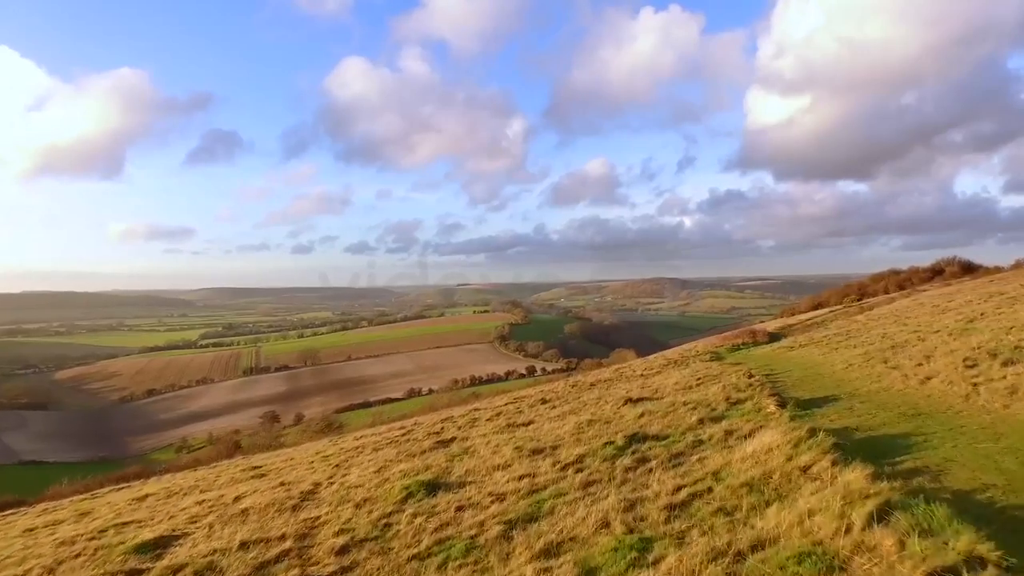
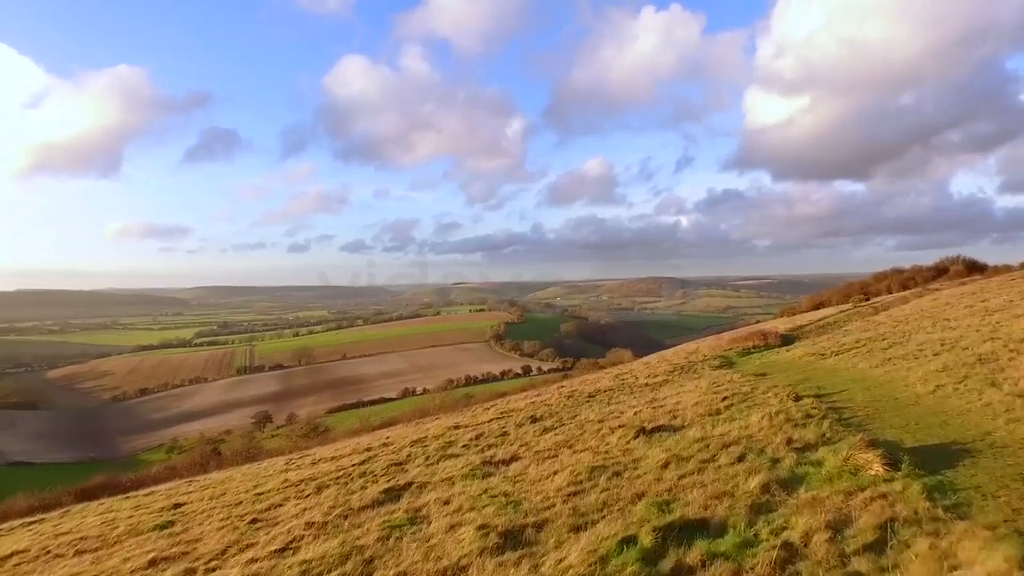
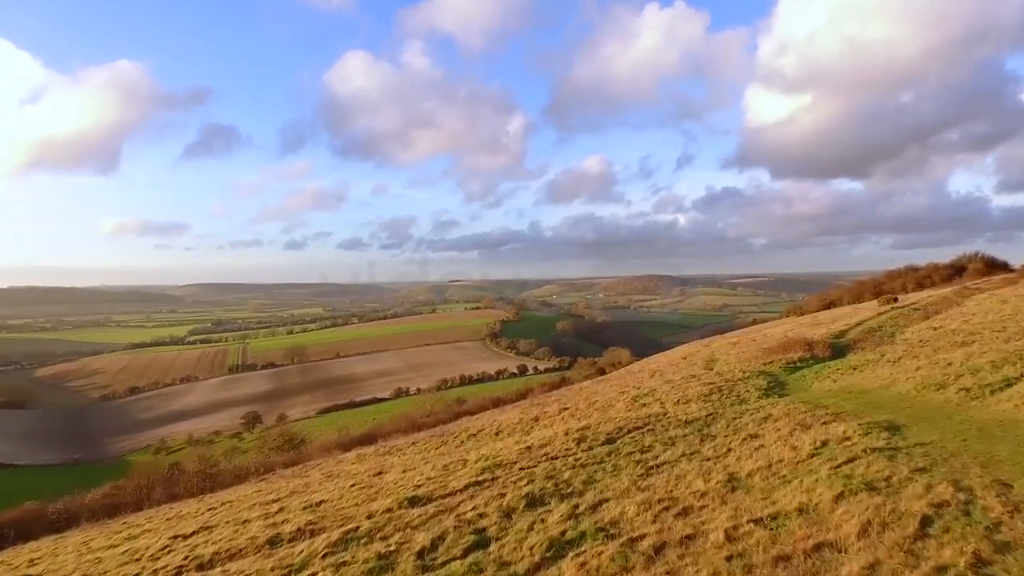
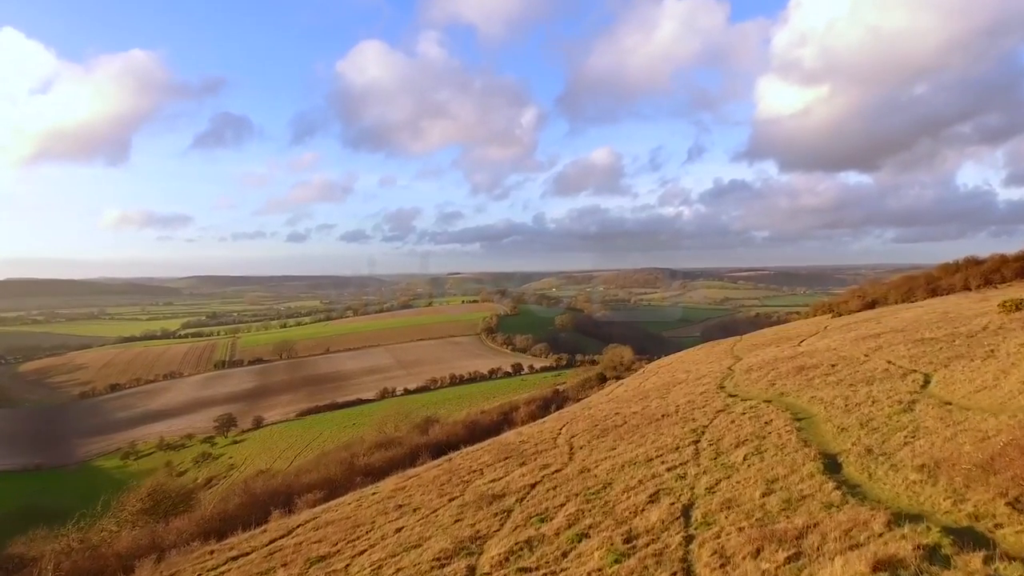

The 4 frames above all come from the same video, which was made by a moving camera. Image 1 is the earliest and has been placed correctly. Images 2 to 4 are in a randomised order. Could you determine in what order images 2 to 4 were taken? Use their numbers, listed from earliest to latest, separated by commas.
2, 3, 4
